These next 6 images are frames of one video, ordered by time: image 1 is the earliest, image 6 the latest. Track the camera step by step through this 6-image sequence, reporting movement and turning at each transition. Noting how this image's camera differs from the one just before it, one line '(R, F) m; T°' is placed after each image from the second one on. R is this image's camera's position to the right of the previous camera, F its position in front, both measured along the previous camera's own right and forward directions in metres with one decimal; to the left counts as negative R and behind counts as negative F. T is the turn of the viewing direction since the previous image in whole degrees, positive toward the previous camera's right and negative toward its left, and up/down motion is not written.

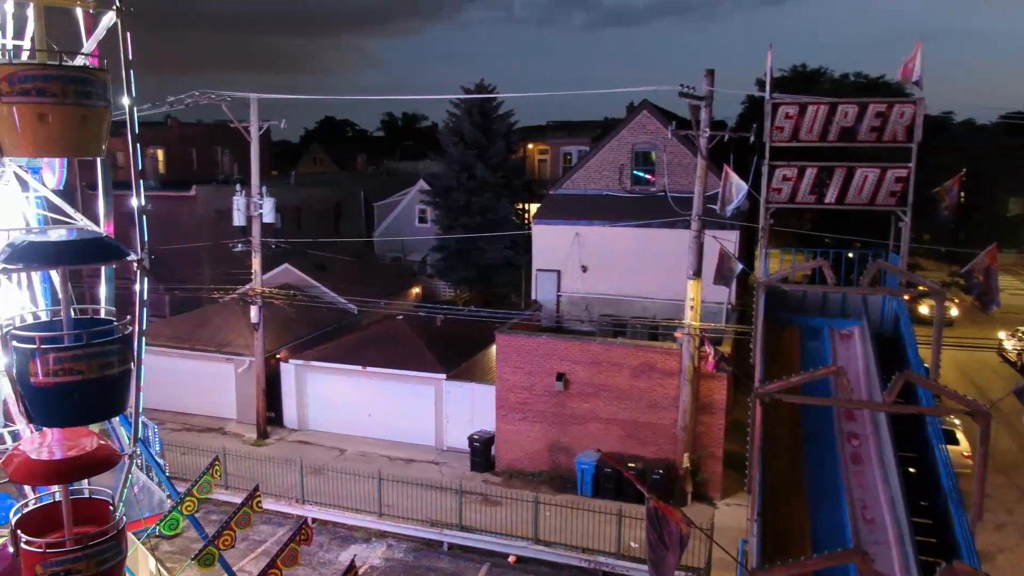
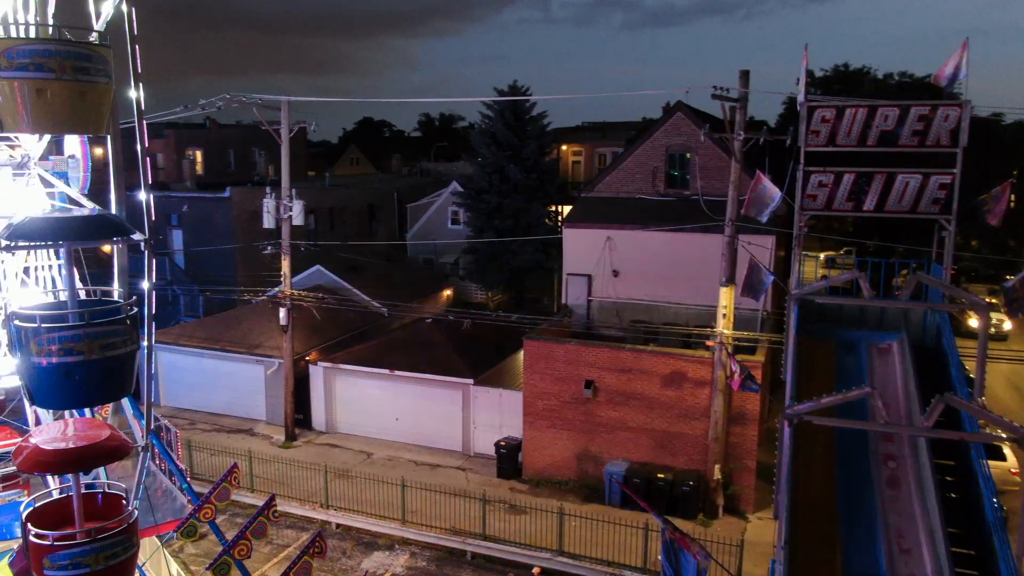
(+0.2, +0.3) m; -3°
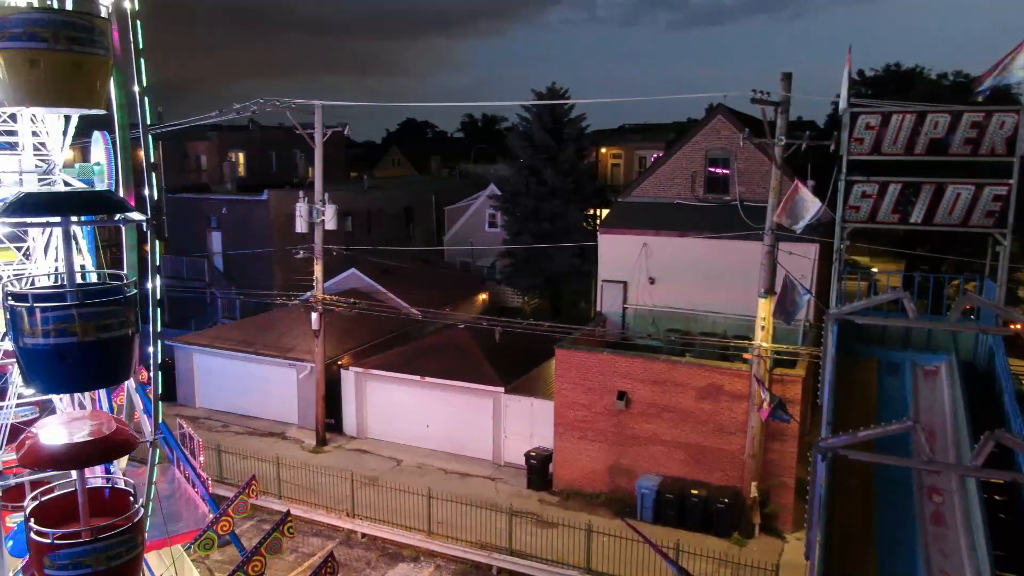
(+0.2, +0.3) m; -3°
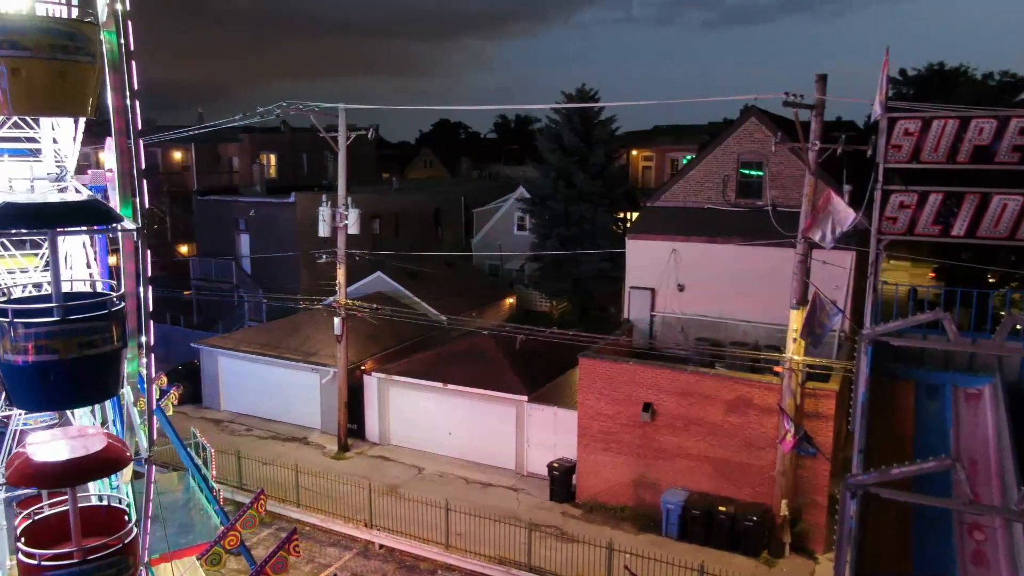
(+0.2, +0.4) m; -3°
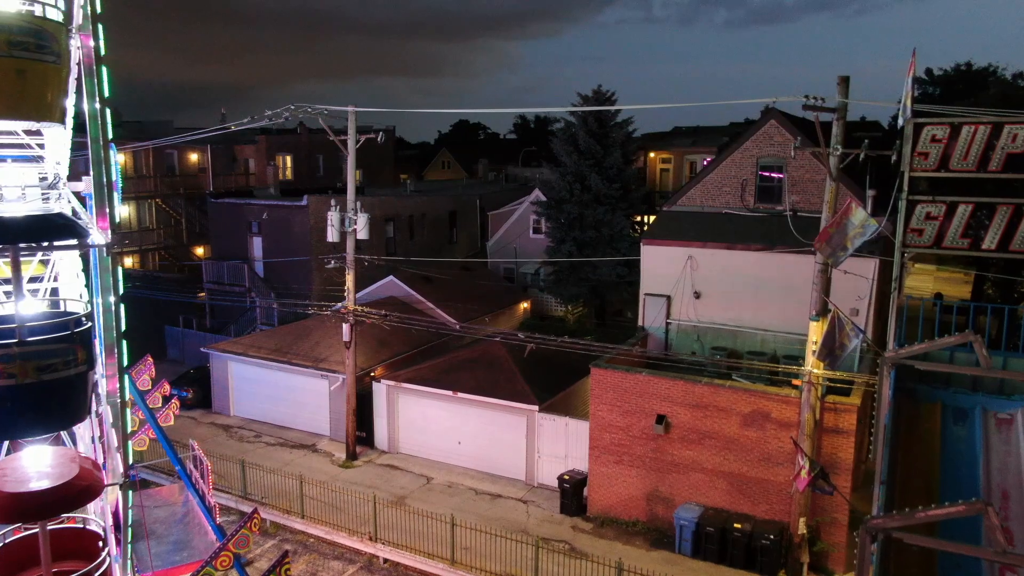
(+0.2, +0.4) m; -1°
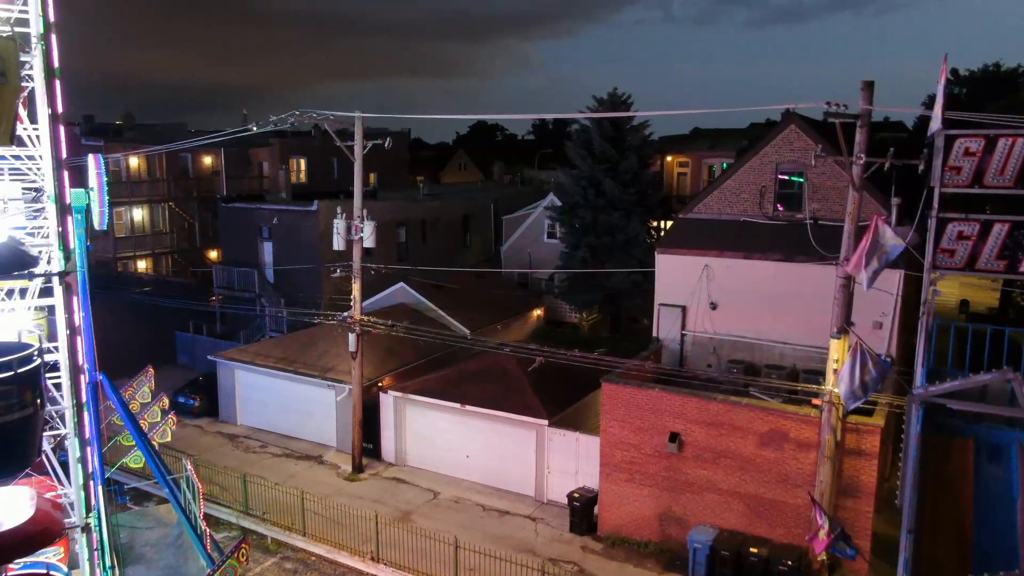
(+0.2, +0.5) m; -1°
